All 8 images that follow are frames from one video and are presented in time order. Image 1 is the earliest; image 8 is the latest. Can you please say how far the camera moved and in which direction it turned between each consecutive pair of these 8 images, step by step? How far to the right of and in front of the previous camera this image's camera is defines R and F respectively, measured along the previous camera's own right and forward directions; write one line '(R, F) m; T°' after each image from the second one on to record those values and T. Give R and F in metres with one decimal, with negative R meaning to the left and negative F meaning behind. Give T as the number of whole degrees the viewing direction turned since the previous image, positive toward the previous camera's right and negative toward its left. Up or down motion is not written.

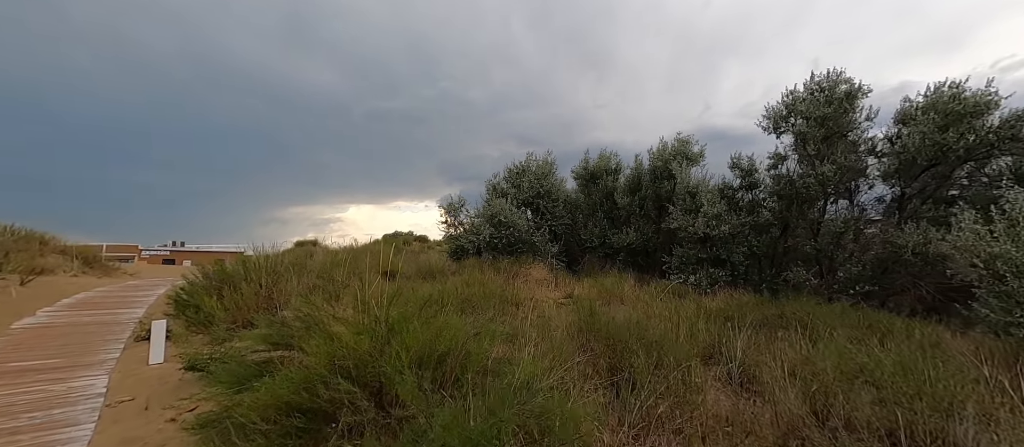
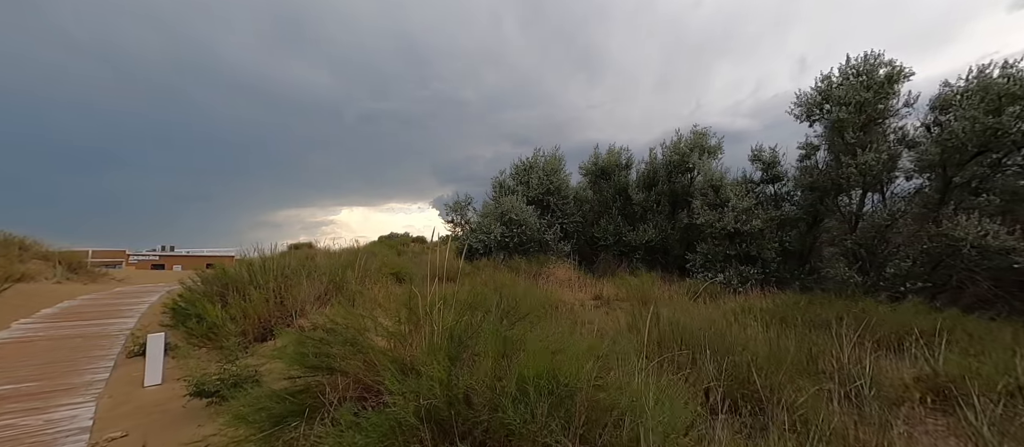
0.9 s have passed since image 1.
(-0.6, +0.5) m; +1°
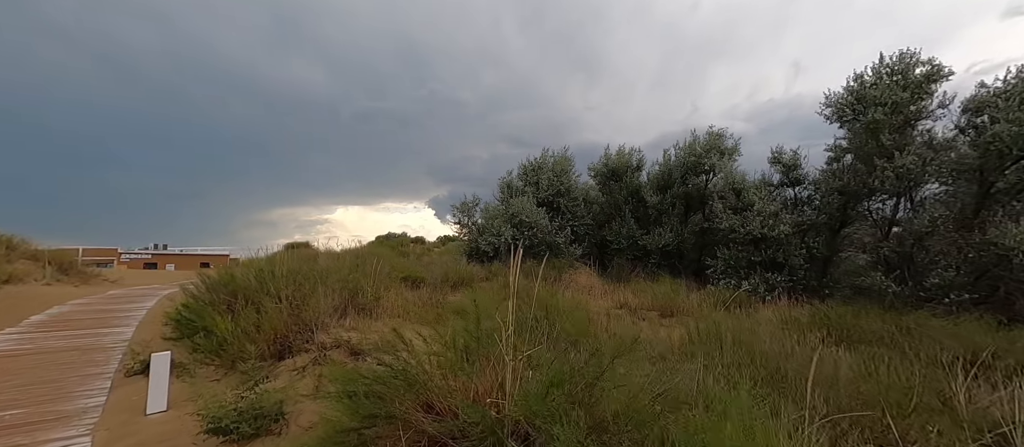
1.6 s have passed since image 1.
(-0.5, +0.4) m; +1°
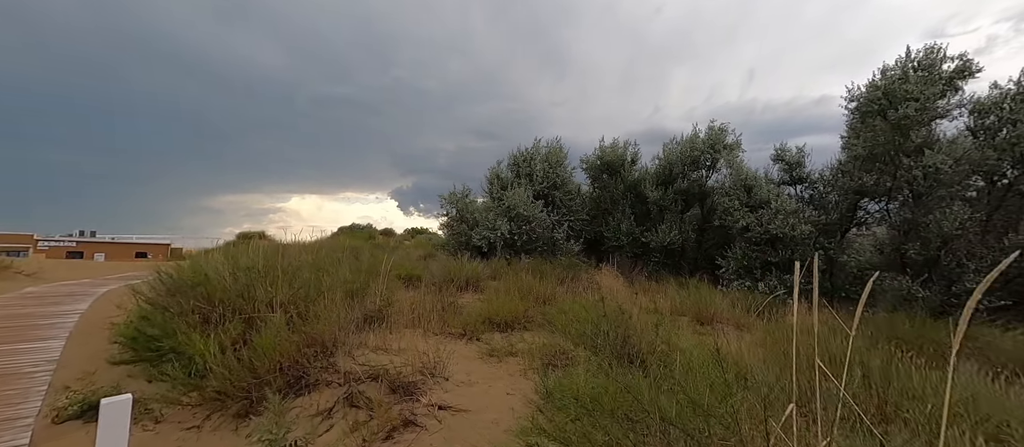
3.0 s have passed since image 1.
(-0.9, +0.8) m; +5°
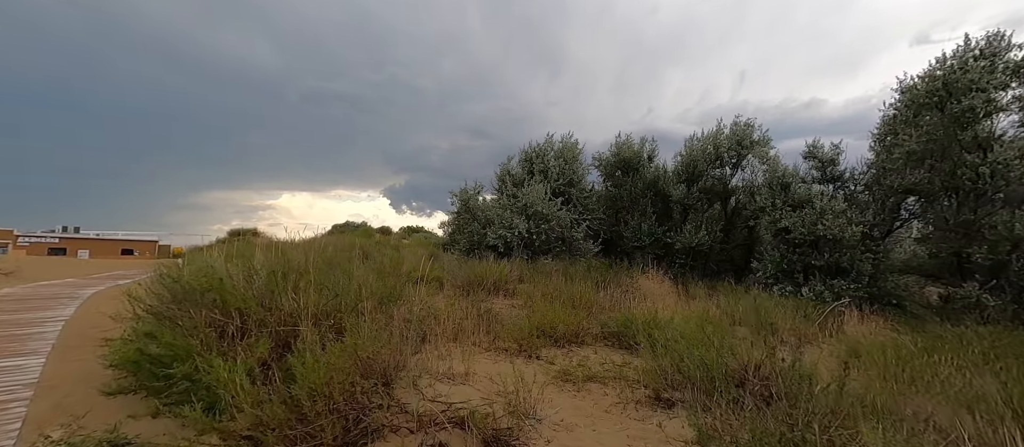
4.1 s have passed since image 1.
(-0.7, +0.6) m; +1°
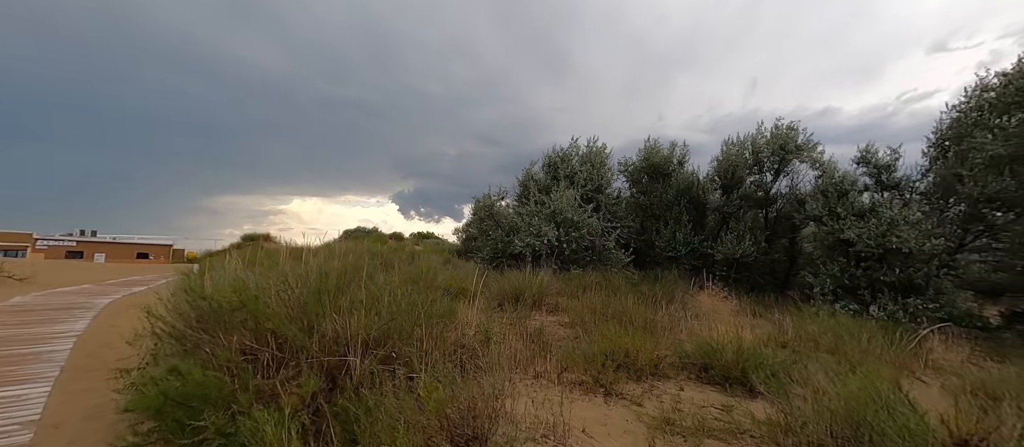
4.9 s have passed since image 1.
(-0.6, +0.5) m; -1°
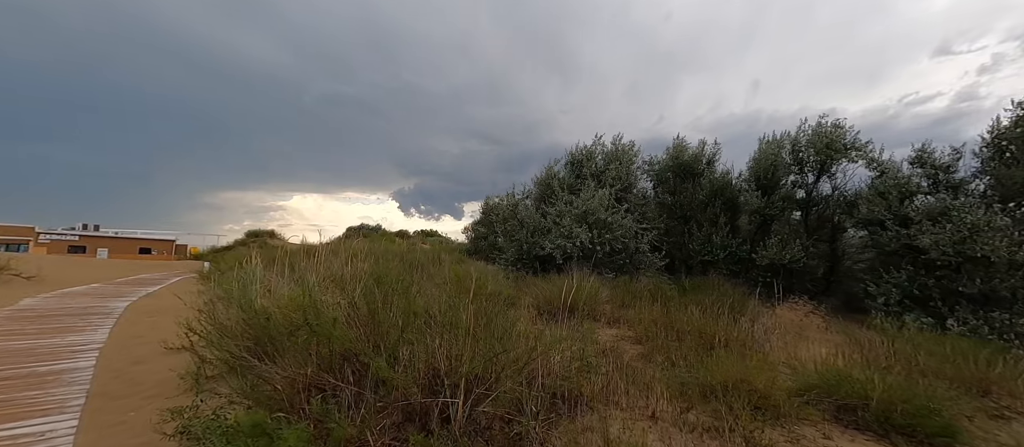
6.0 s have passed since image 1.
(-0.8, +0.5) m; 0°
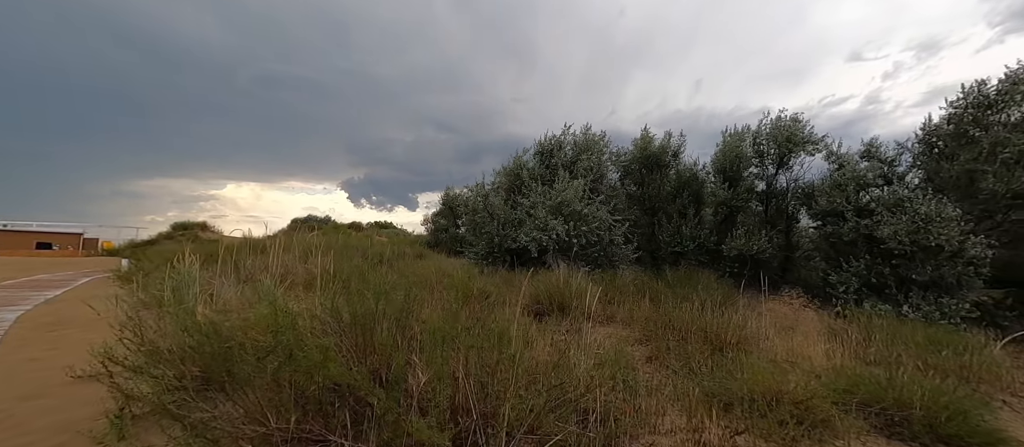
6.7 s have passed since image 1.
(-0.4, +0.5) m; +7°
